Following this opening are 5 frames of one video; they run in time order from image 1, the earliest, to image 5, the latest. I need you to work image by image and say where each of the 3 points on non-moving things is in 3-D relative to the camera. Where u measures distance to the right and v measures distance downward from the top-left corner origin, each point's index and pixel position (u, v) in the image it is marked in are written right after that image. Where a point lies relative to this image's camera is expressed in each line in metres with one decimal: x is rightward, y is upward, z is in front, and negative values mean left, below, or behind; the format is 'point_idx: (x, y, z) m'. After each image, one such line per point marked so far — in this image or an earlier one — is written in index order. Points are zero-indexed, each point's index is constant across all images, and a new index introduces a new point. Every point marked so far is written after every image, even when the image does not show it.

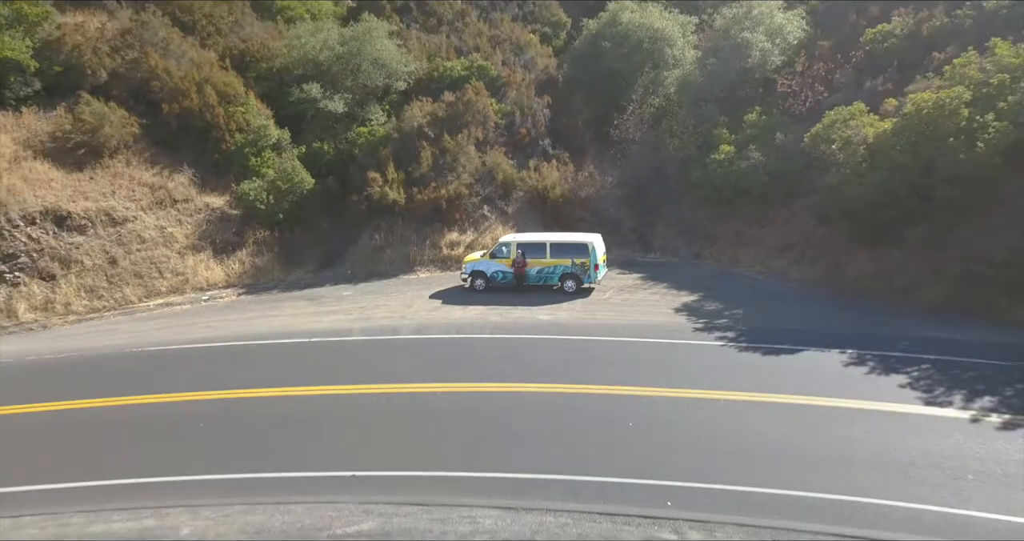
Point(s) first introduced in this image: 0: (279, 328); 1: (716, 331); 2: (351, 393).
0: (-2.8, -0.8, +9.6) m
1: (+2.4, -0.7, +8.7) m
2: (-1.3, -1.4, +6.7) m
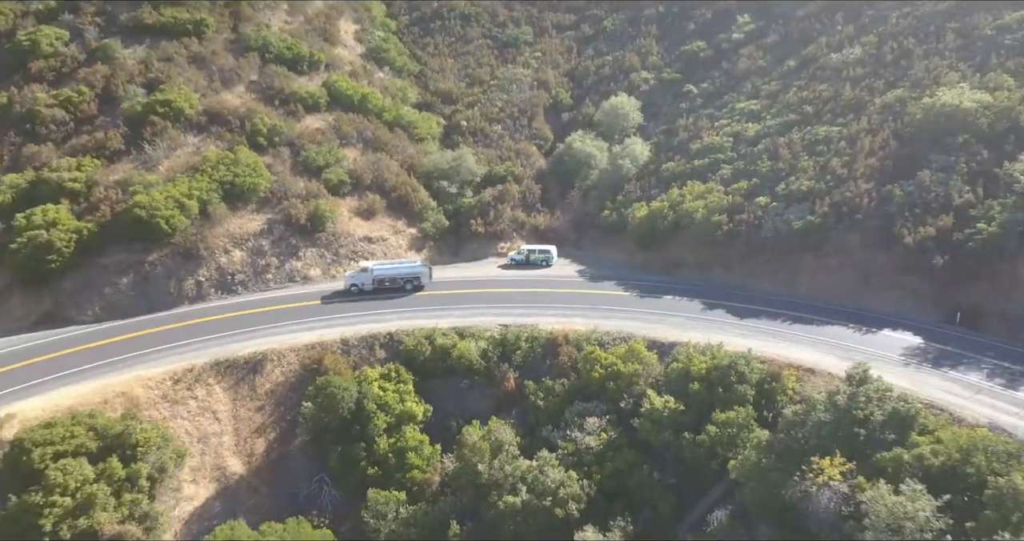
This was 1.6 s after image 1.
0: (-2.3, -0.3, +30.9) m
1: (+2.9, -0.2, +29.9) m
2: (-0.9, -0.9, +27.9) m
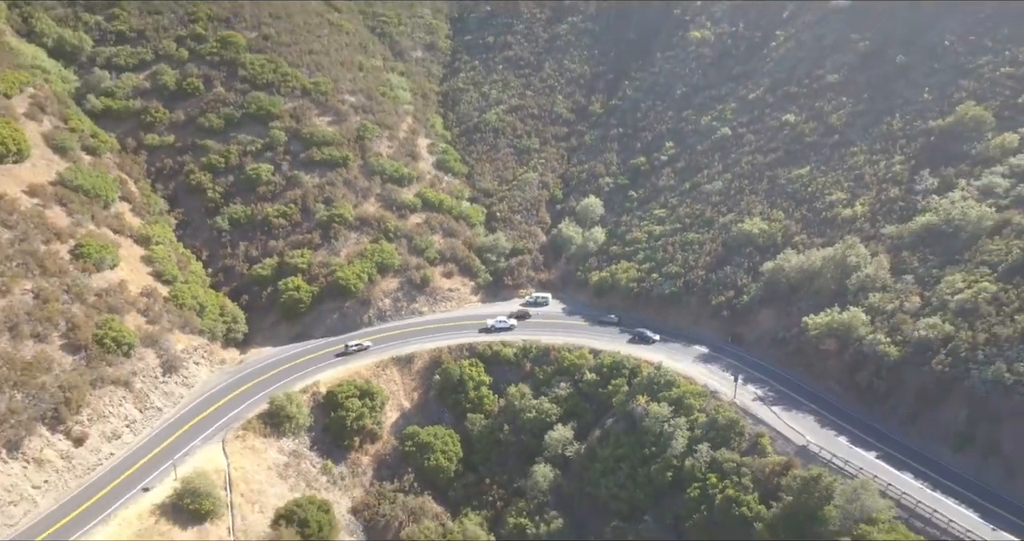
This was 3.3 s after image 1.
0: (-1.1, -3.2, +58.6) m
1: (+4.1, -3.2, +57.5) m
2: (+0.3, -3.9, +55.6) m
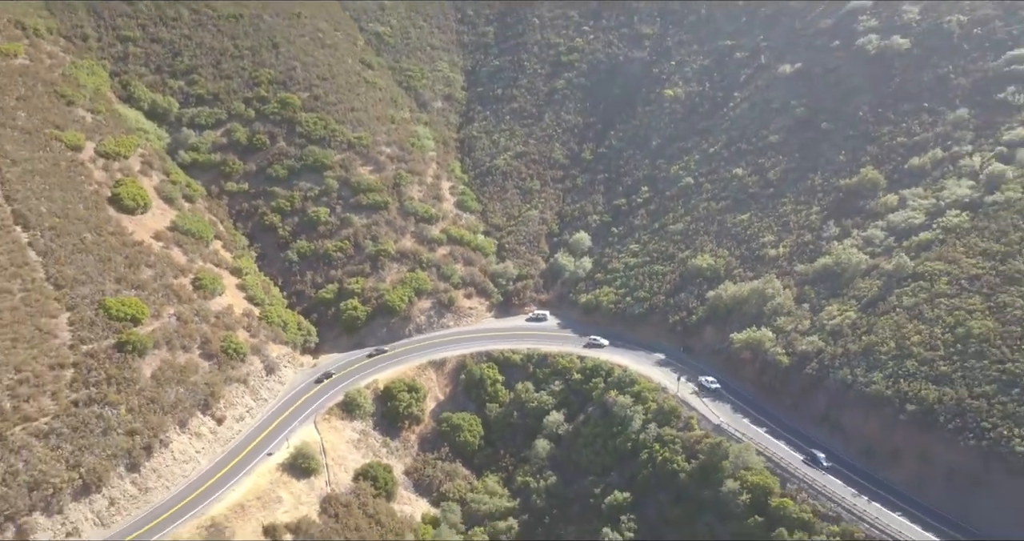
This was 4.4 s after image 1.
0: (-0.5, -5.6, +75.5) m
1: (+4.7, -5.5, +74.5) m
2: (+1.0, -6.3, +72.5) m
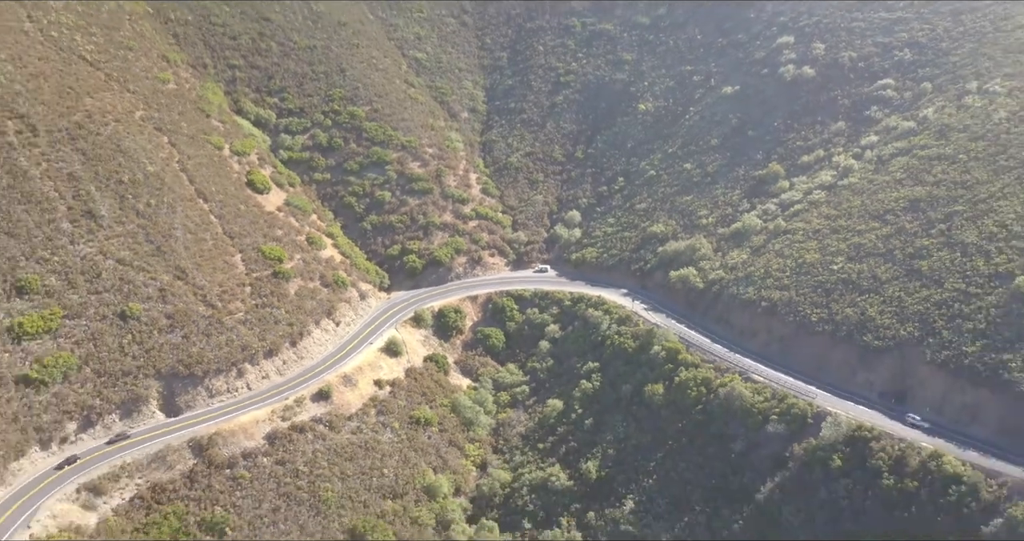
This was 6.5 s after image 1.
0: (+1.1, -0.7, +106.2) m
1: (+6.3, -0.7, +105.1) m
2: (+2.5, -1.4, +103.2) m
